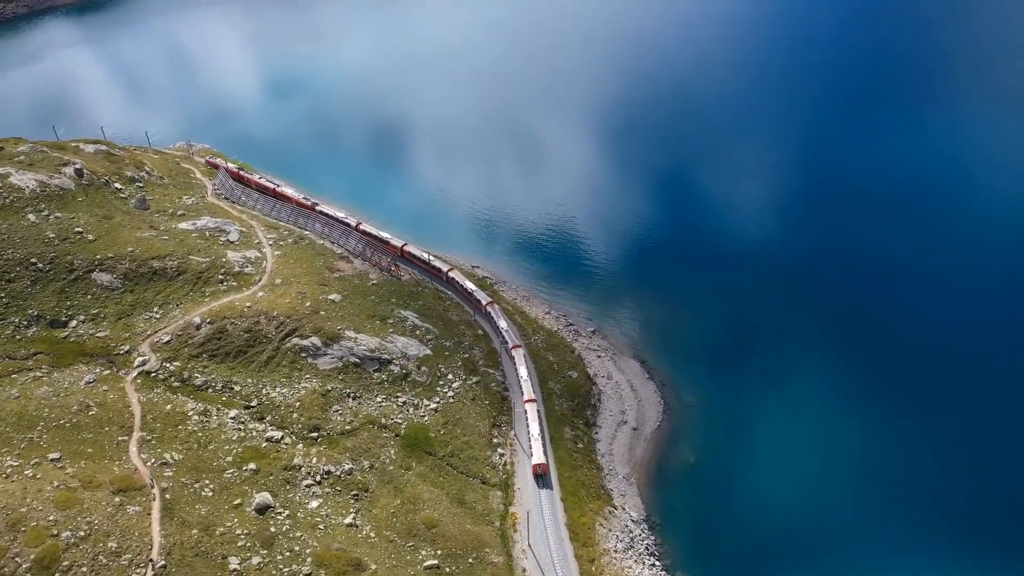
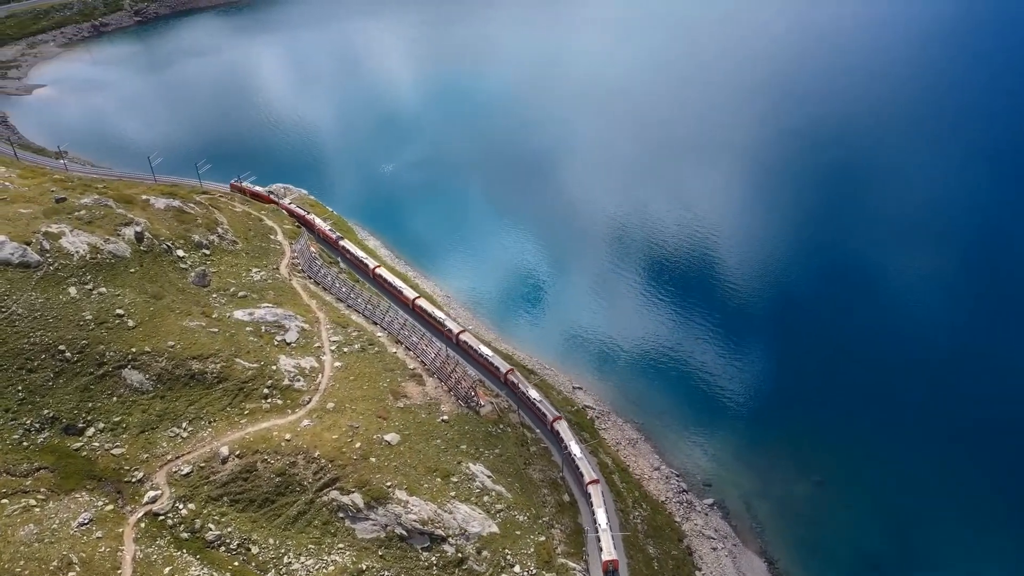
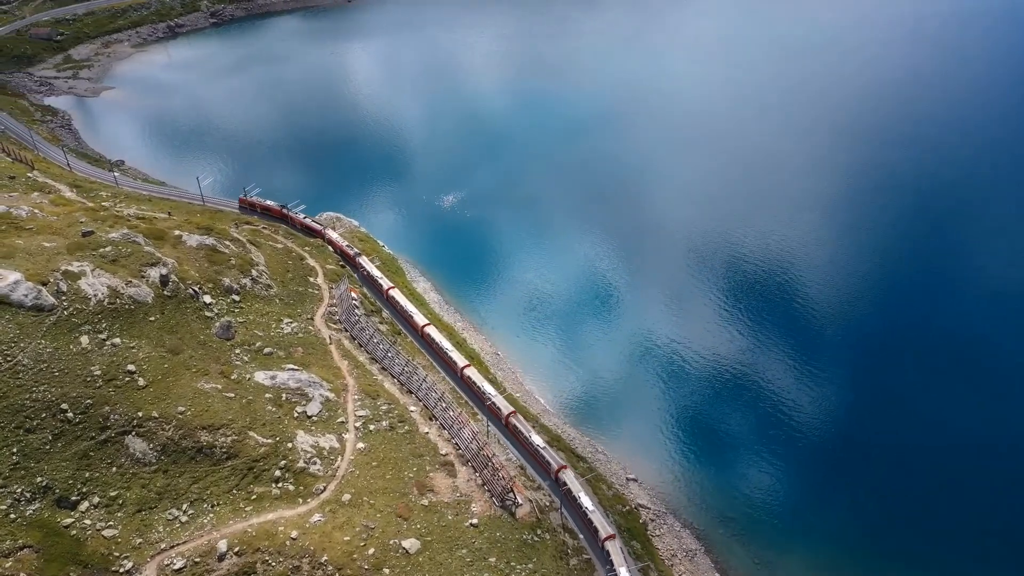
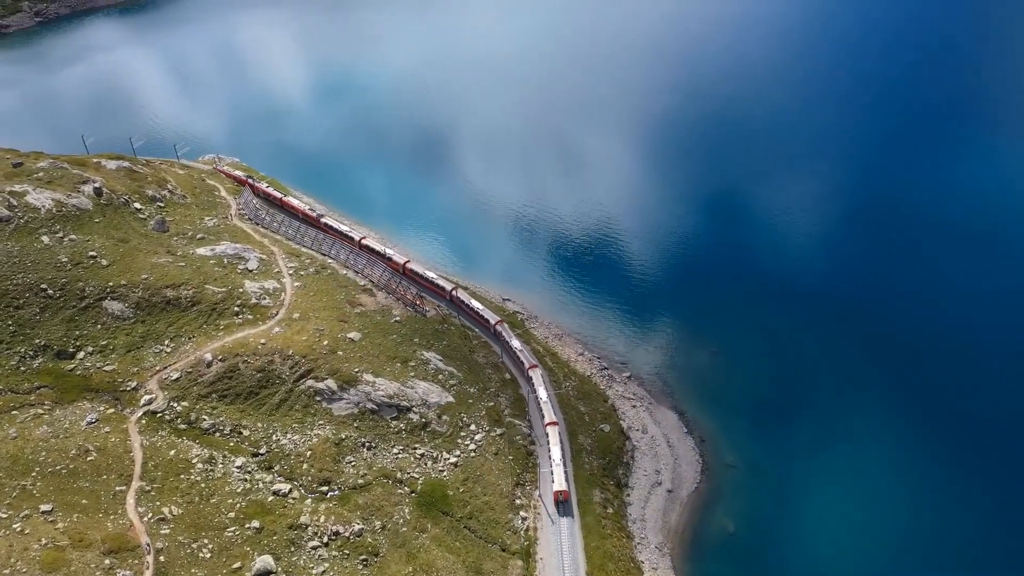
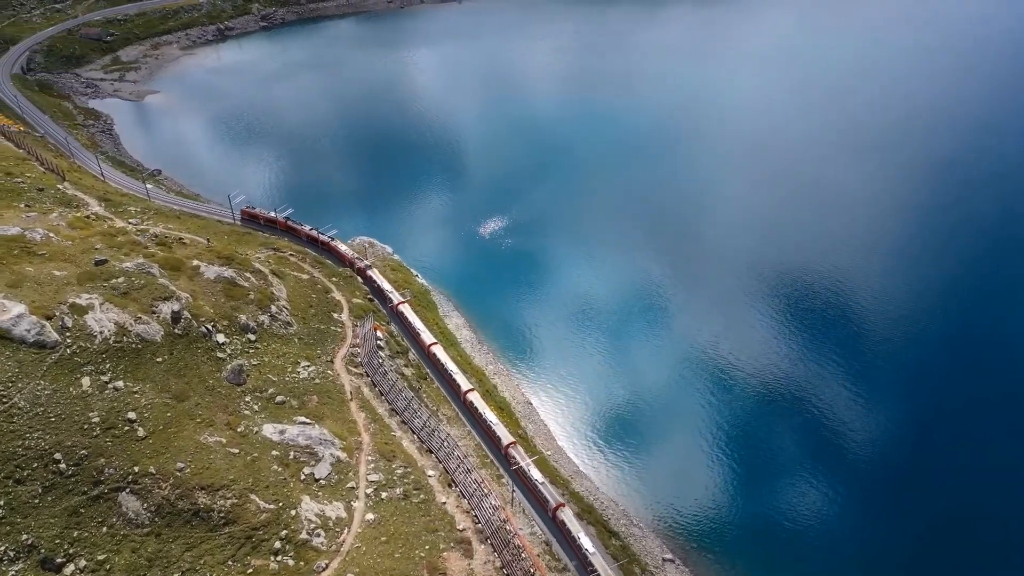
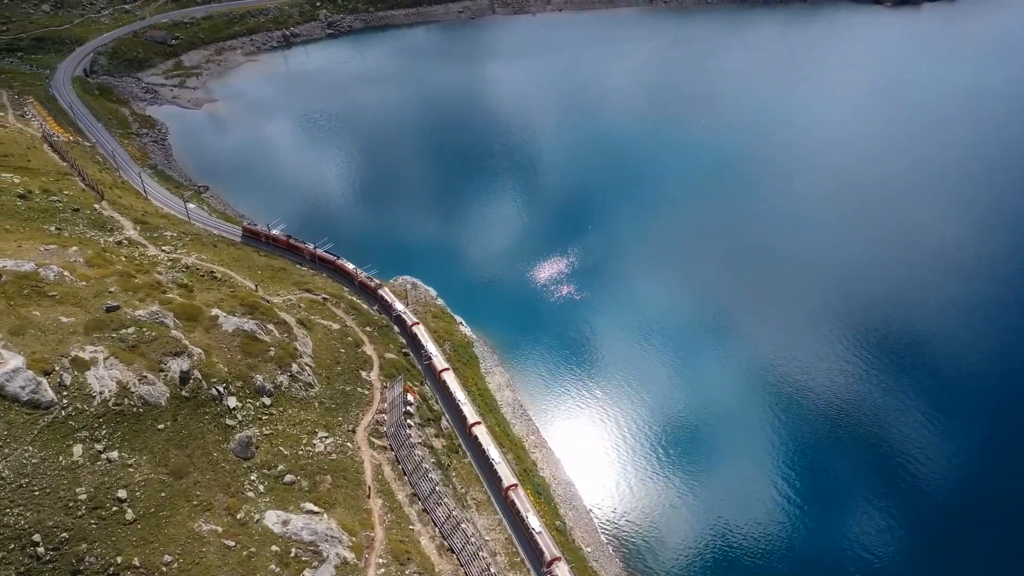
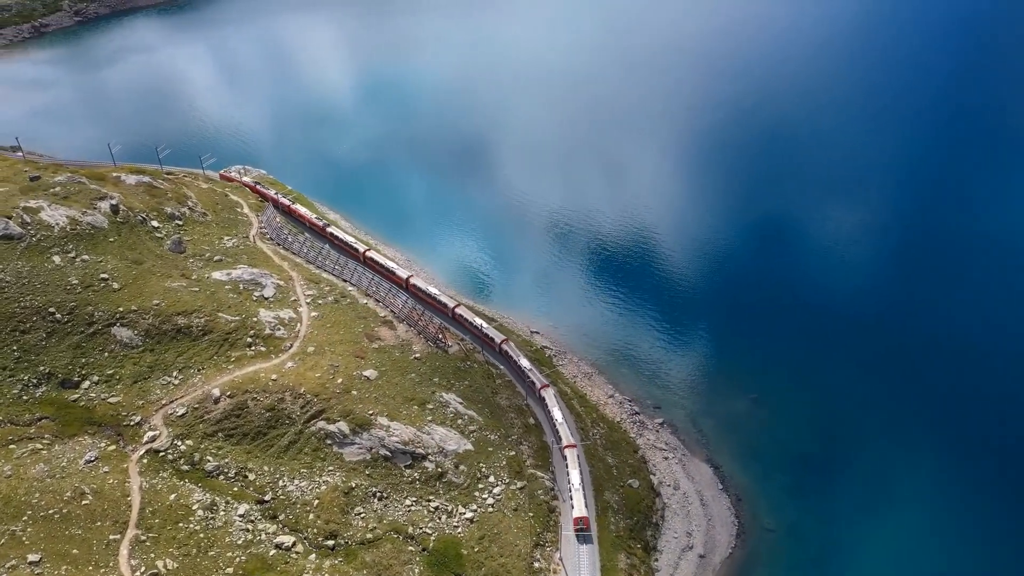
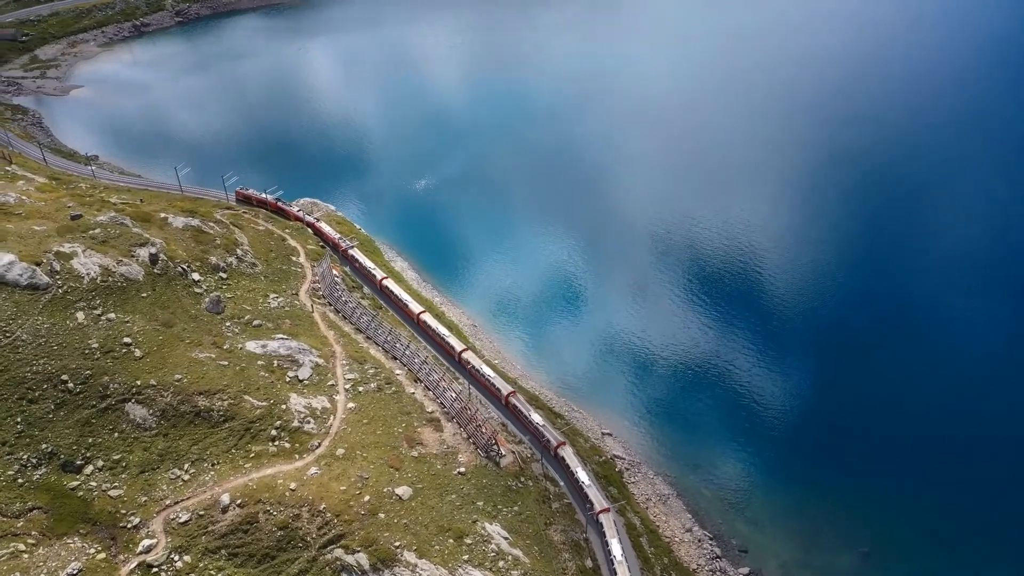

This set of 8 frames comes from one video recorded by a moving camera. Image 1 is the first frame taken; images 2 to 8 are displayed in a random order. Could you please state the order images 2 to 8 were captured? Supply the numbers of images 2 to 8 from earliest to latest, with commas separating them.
4, 7, 2, 8, 3, 5, 6
